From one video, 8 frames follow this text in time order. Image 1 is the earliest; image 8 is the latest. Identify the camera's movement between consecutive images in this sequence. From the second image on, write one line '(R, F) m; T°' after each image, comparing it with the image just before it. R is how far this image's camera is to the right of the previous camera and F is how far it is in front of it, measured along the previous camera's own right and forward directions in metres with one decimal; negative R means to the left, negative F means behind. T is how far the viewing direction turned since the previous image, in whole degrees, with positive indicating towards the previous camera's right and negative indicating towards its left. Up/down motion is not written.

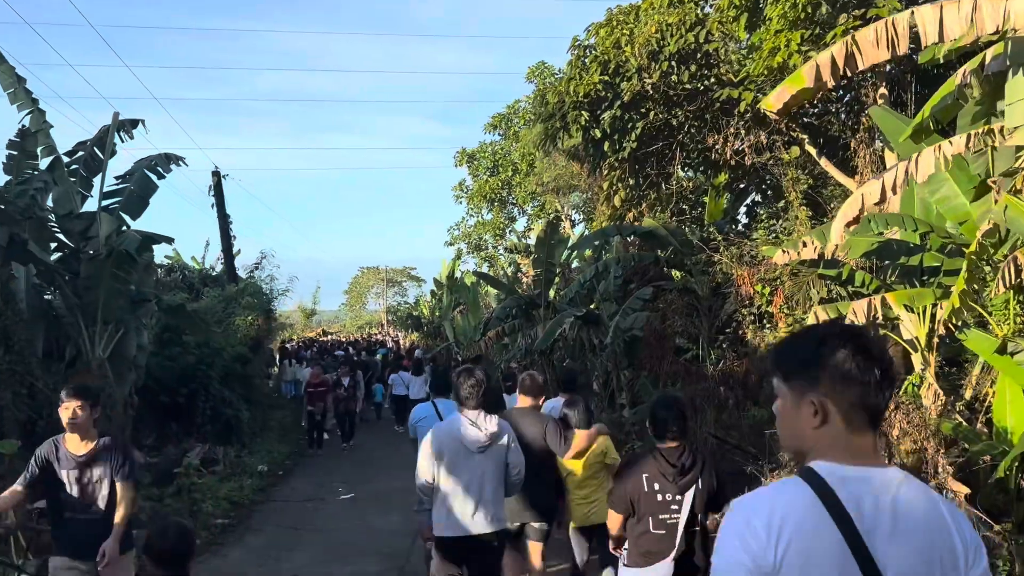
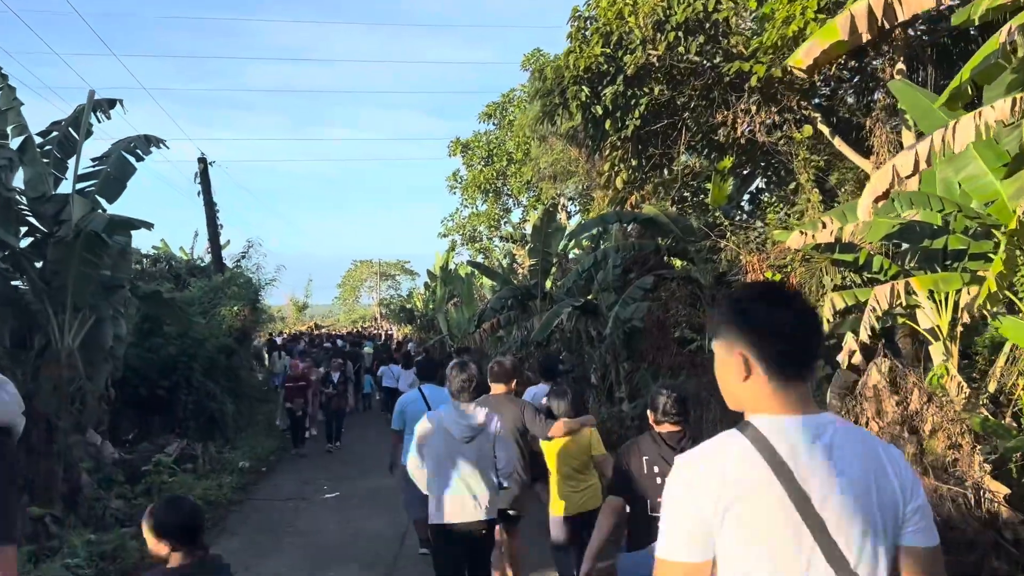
(0.0, +0.6) m; 0°
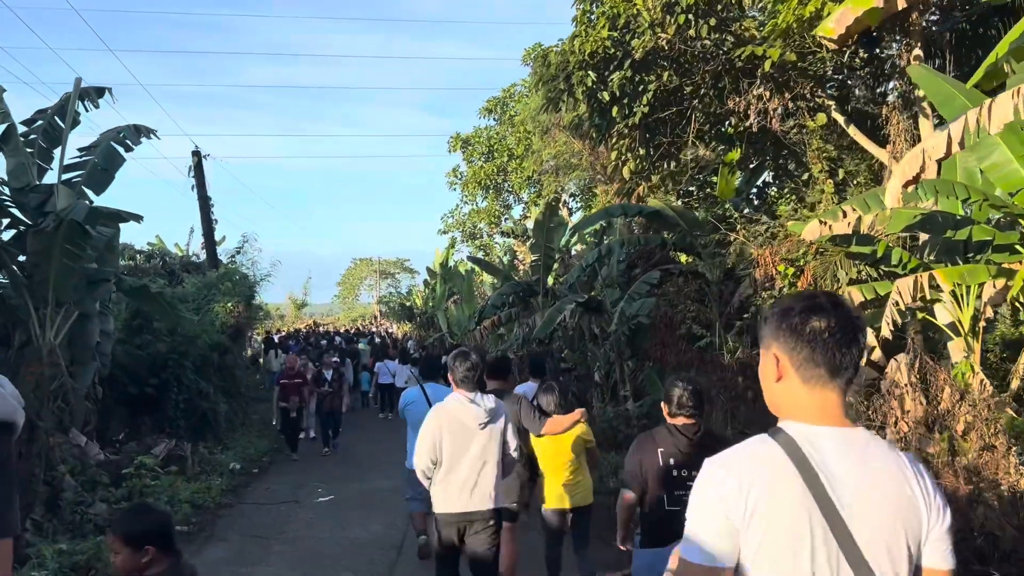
(0.0, +0.4) m; 0°
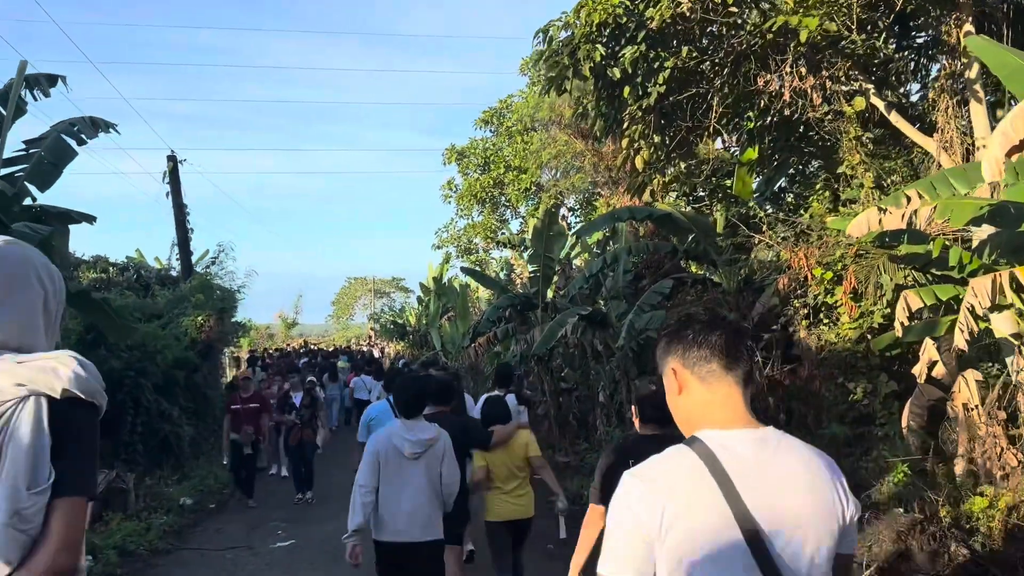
(0.0, +1.3) m; 0°
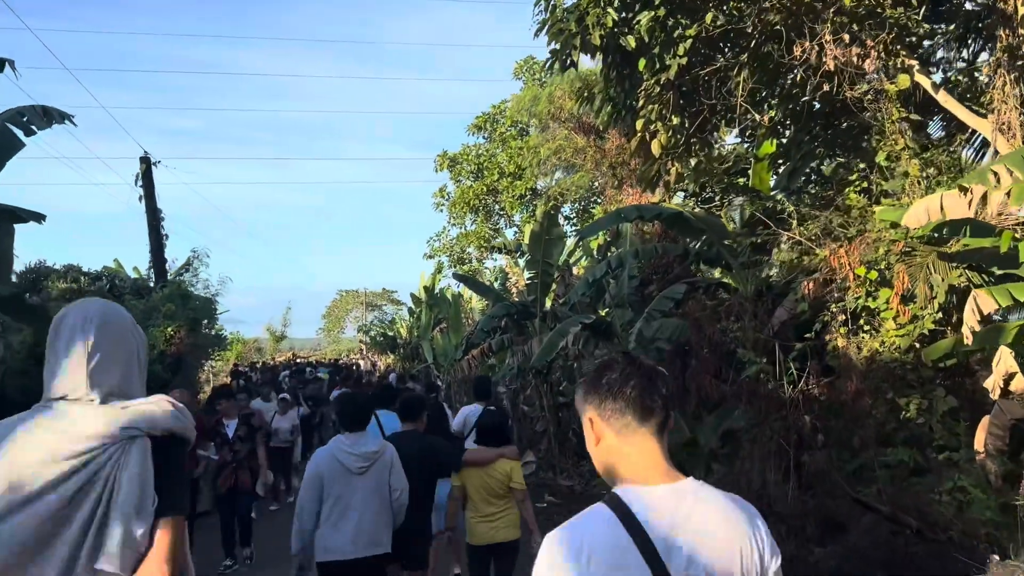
(-0.1, +1.1) m; 0°
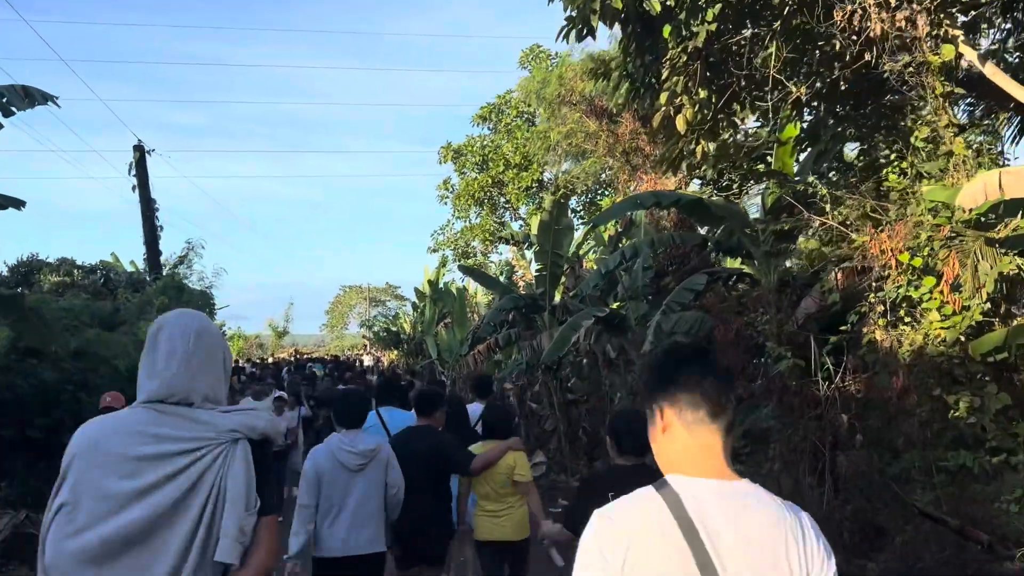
(-0.1, +0.6) m; 0°
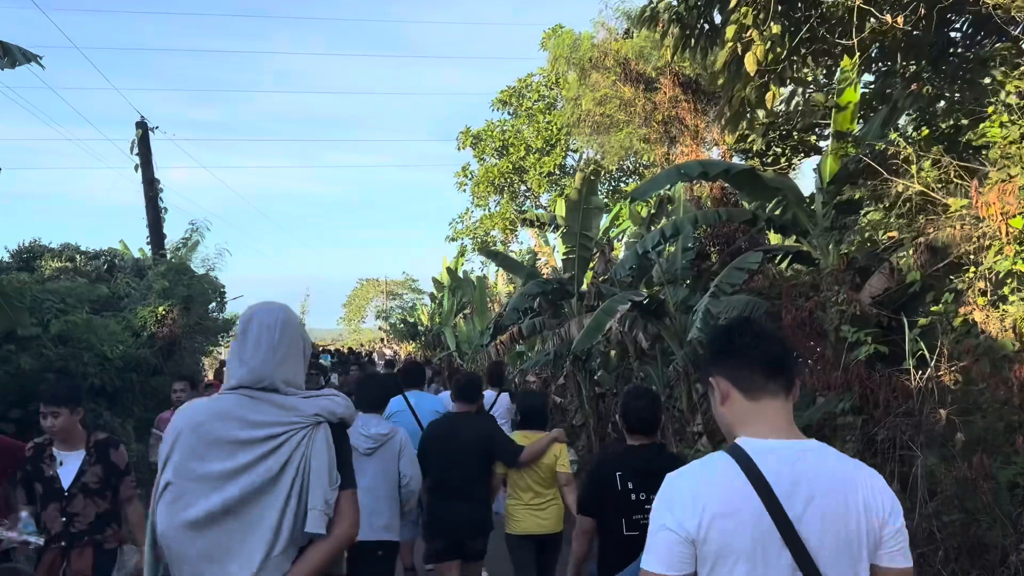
(-0.1, +1.0) m; -1°
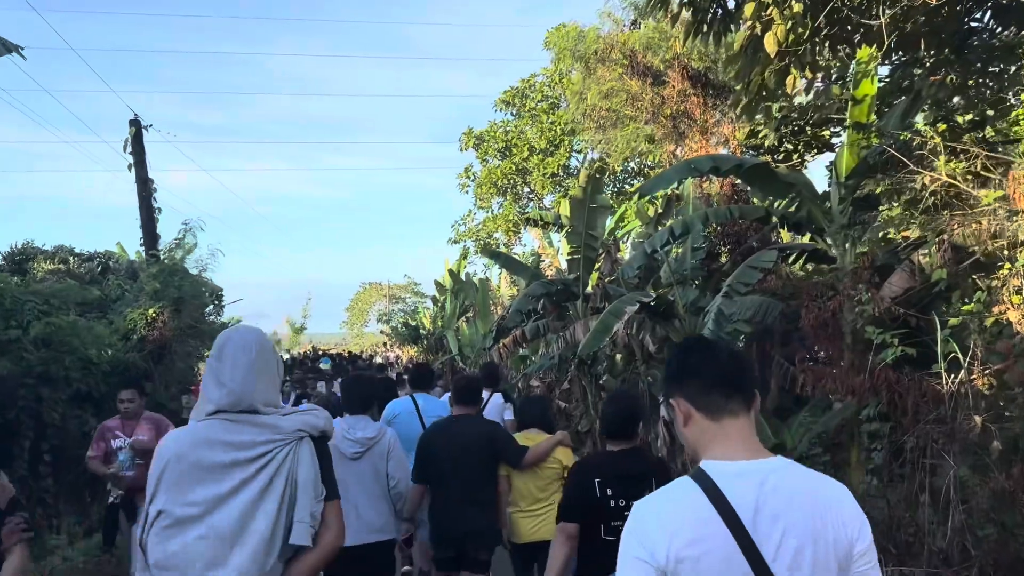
(0.0, +0.4) m; 0°
